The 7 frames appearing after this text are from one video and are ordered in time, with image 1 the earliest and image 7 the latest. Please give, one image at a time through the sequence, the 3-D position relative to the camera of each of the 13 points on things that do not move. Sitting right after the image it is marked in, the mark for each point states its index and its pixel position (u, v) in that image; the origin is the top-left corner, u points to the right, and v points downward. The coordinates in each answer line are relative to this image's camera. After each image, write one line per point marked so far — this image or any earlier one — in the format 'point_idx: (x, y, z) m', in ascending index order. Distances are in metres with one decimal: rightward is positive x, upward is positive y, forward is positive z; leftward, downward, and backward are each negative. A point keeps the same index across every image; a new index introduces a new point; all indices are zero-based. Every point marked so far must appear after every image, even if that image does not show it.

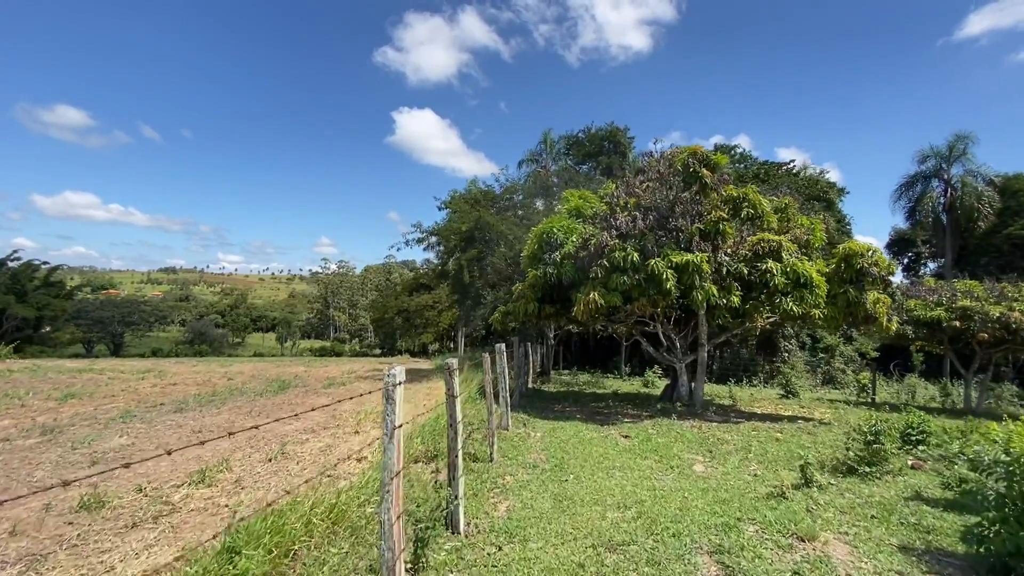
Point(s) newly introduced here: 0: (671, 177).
0: (+3.3, +2.2, +10.1) m
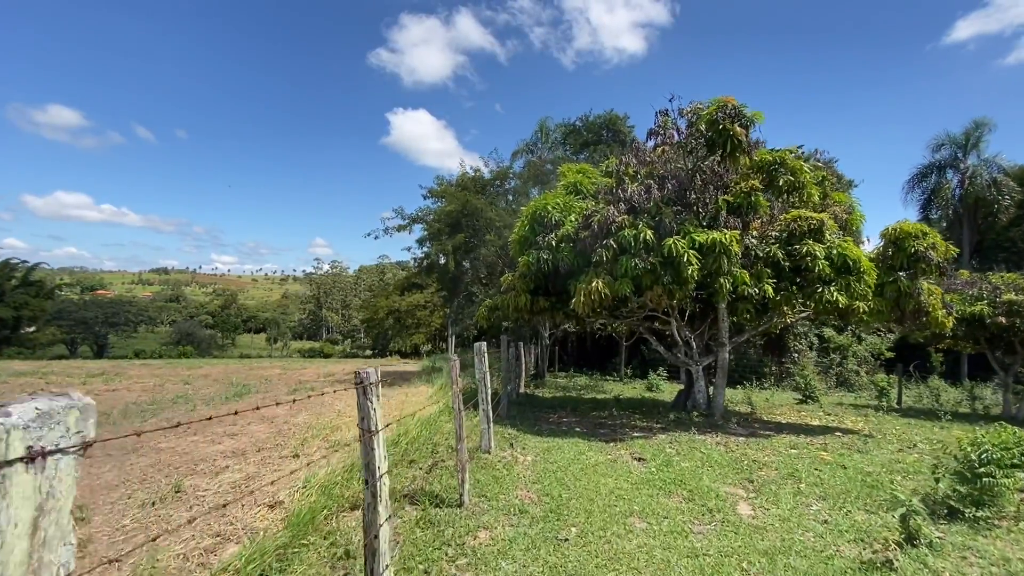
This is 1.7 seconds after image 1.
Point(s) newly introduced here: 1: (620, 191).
0: (+3.1, +2.5, +8.3) m
1: (+1.8, +1.7, +8.3) m
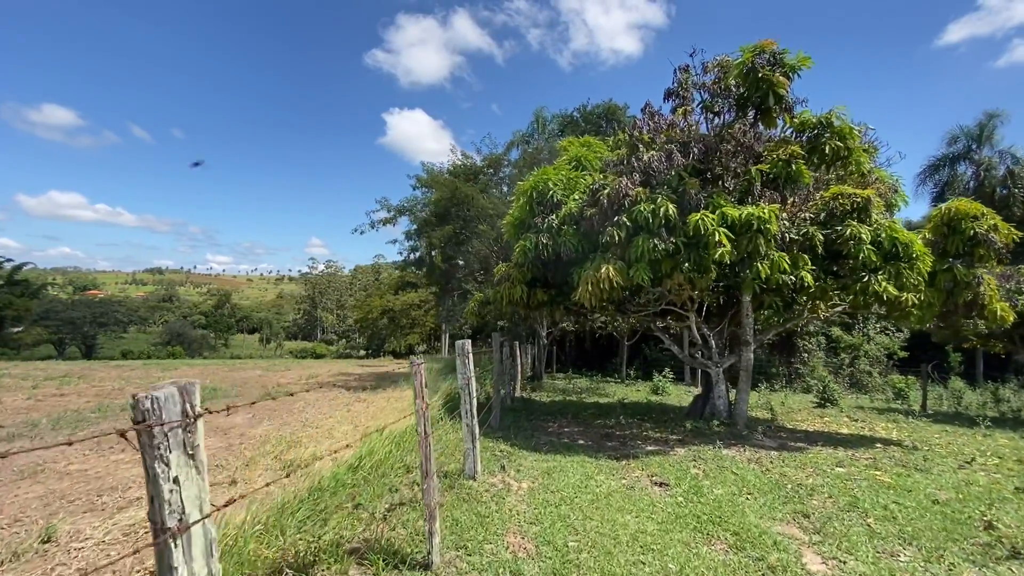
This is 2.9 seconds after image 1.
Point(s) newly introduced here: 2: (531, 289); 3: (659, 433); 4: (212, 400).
0: (+3.0, +2.6, +7.0) m
1: (+1.7, +1.8, +7.0) m
2: (+0.3, 0.0, +9.0) m
3: (+2.6, -2.6, +8.6) m
4: (-7.5, -2.8, +12.3) m
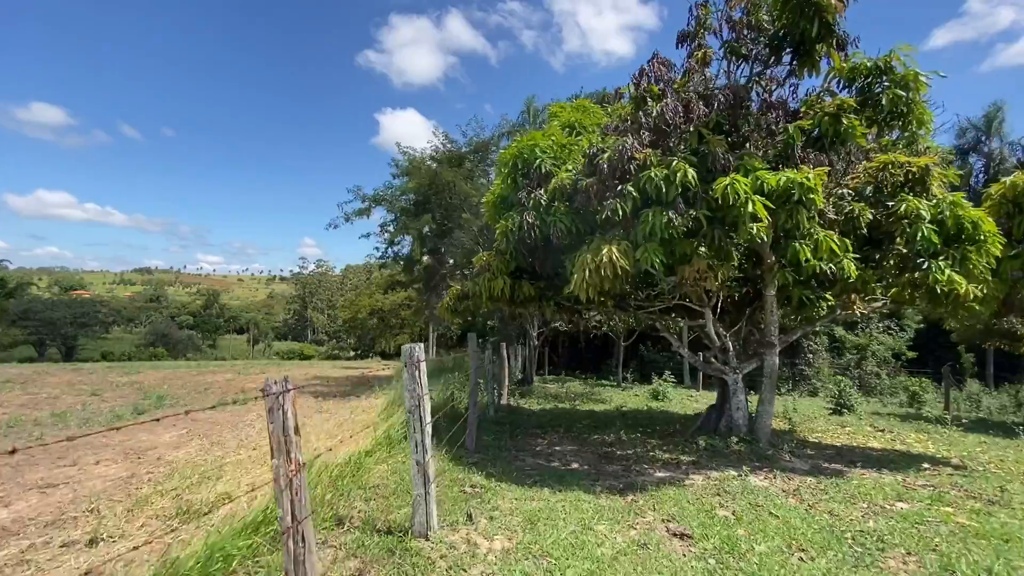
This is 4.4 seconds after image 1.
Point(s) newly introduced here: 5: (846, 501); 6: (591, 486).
0: (+2.7, +2.8, +5.6) m
1: (+1.4, +2.0, +5.5) m
2: (0.0, +0.1, +7.6) m
3: (+2.3, -2.4, +7.2) m
4: (-7.9, -2.7, +10.8) m
5: (+3.7, -2.3, +5.4) m
6: (+0.9, -2.2, +5.5) m
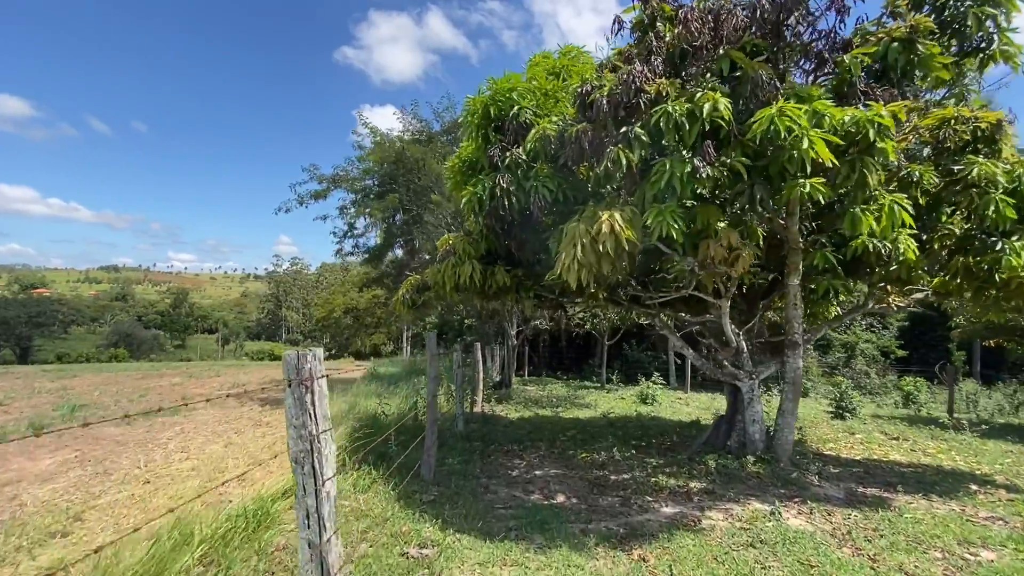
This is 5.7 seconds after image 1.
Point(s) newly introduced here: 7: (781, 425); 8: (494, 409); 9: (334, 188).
0: (+2.4, +2.9, +4.3) m
1: (+1.2, +2.1, +4.2) m
2: (-0.3, +0.3, +6.2) m
3: (+2.0, -2.3, +5.9) m
4: (-8.4, -2.5, +9.0) m
5: (+3.4, -2.2, +4.2) m
6: (+0.6, -2.1, +4.2) m
7: (+3.5, -1.8, +6.4) m
8: (-0.4, -2.9, +11.7) m
9: (-4.7, +2.6, +13.0) m
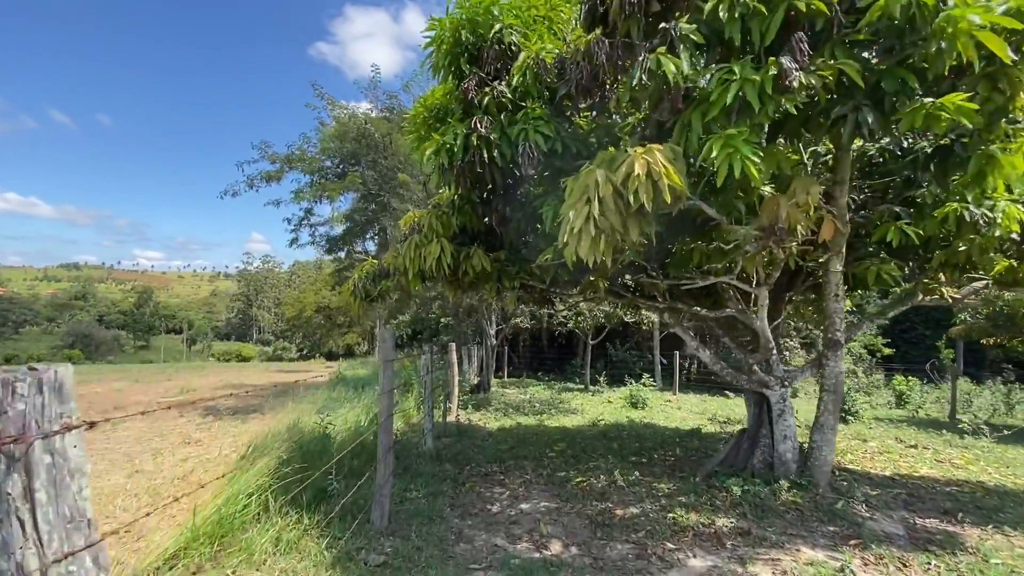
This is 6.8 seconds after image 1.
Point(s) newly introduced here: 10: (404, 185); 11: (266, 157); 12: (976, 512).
0: (+2.3, +3.0, +3.1) m
1: (+1.1, +2.2, +2.9) m
2: (-0.5, +0.4, +4.9) m
3: (+1.8, -2.2, +4.7) m
4: (-8.7, -2.4, +7.4) m
5: (+3.3, -2.1, +3.1) m
6: (+0.5, -2.0, +2.9) m
7: (+3.3, -1.7, +5.3) m
8: (-0.9, -2.7, +10.4) m
9: (-5.2, +2.8, +11.5) m
10: (-2.3, +2.2, +10.7) m
11: (-5.6, +3.0, +11.3) m
12: (+5.0, -2.4, +5.3) m
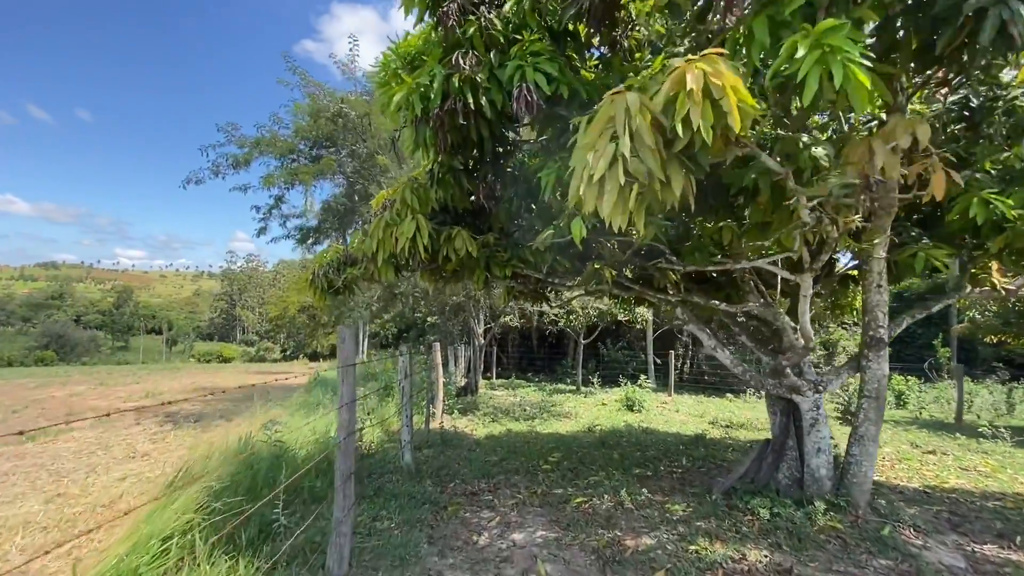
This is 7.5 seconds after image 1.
0: (+2.3, +3.1, +2.4) m
1: (+1.0, +2.3, +2.2) m
2: (-0.6, +0.5, +4.1) m
3: (+1.7, -2.1, +4.0) m
4: (-8.8, -2.3, +6.4) m
5: (+3.3, -2.0, +2.4) m
6: (+0.5, -1.9, +2.1) m
7: (+3.2, -1.6, +4.6) m
8: (-1.1, -2.6, +9.6) m
9: (-5.4, +2.9, +10.6) m
10: (-2.5, +2.3, +9.8) m
11: (-5.9, +3.1, +10.4) m
12: (+4.9, -2.3, +4.6) m
